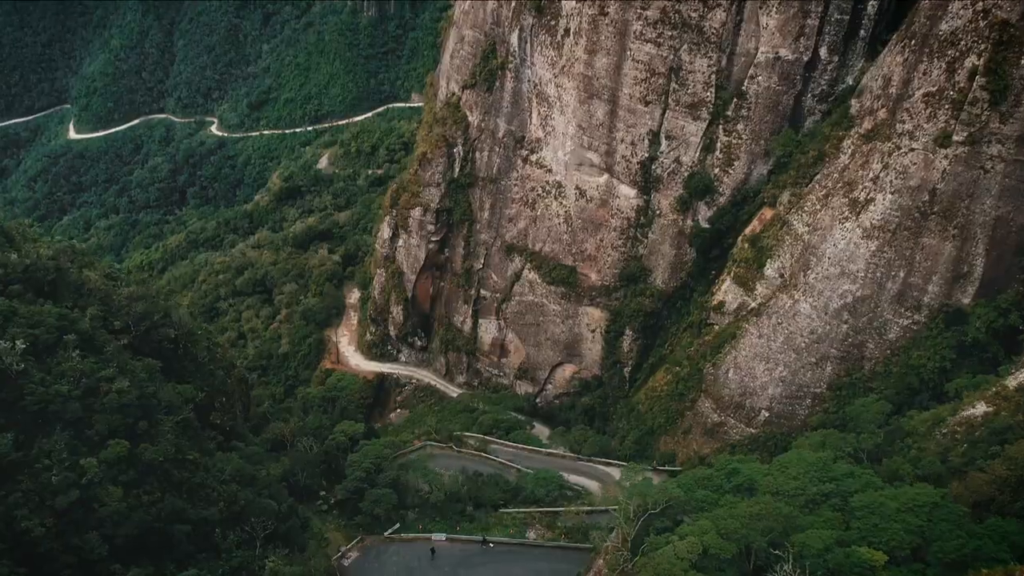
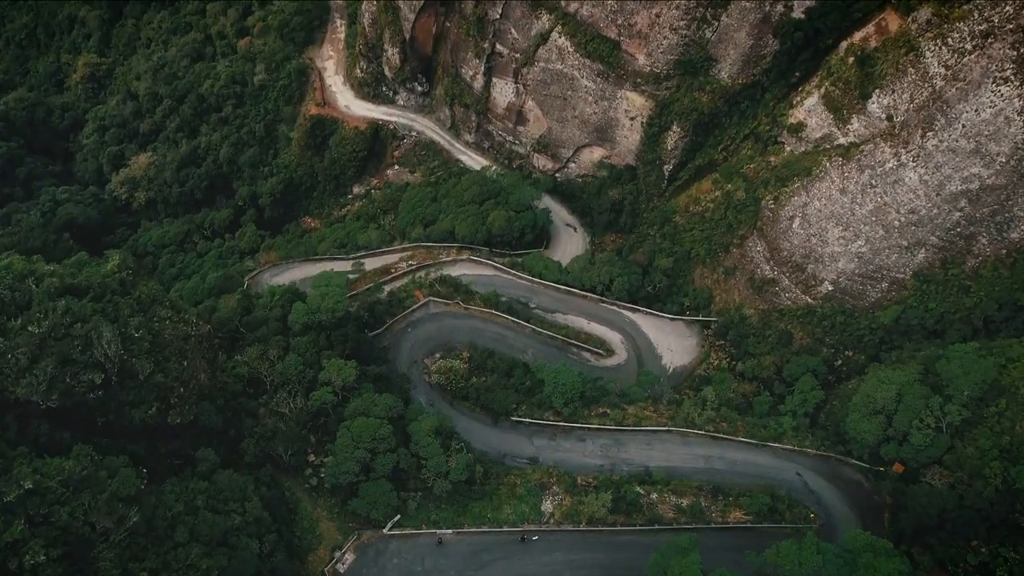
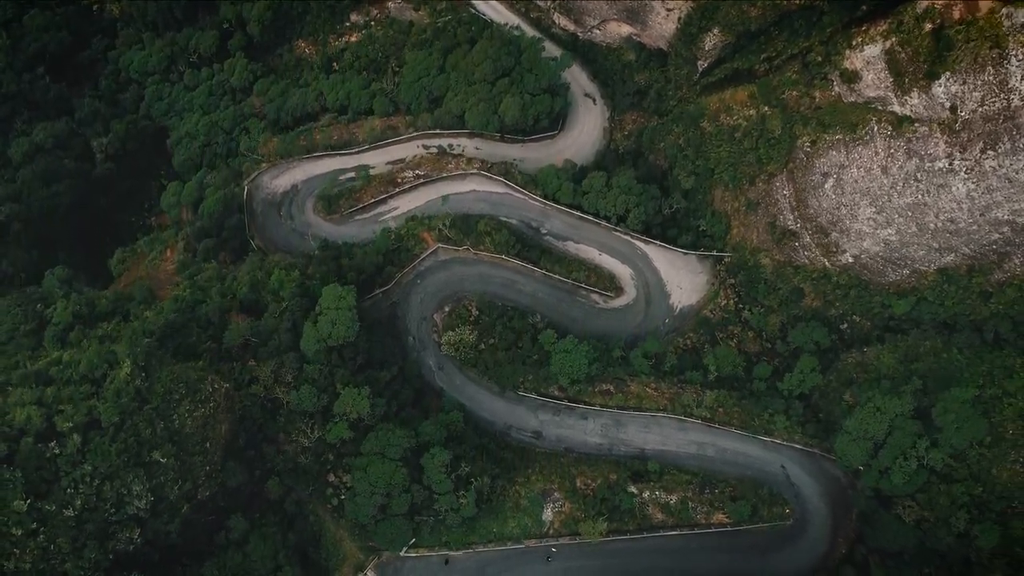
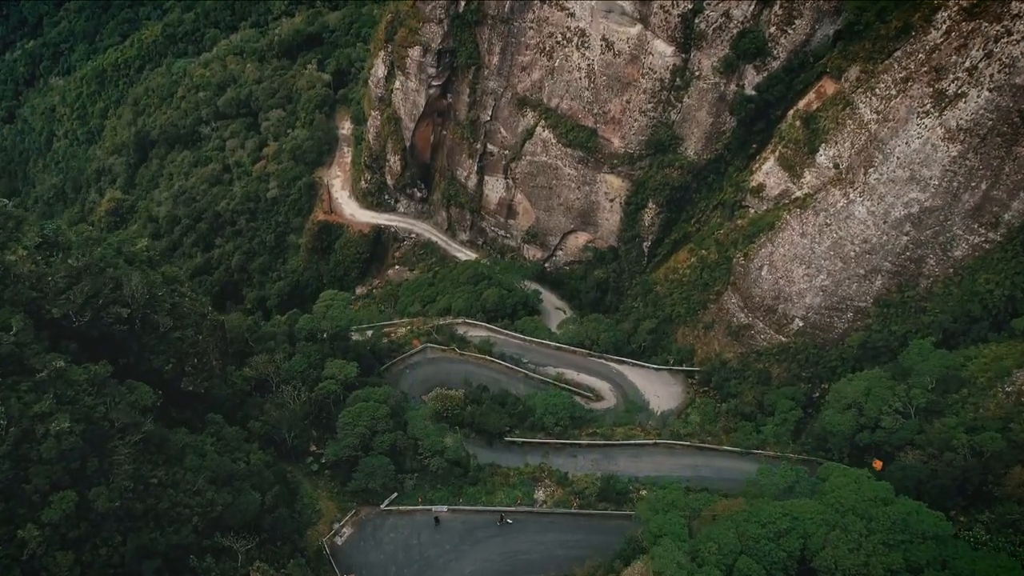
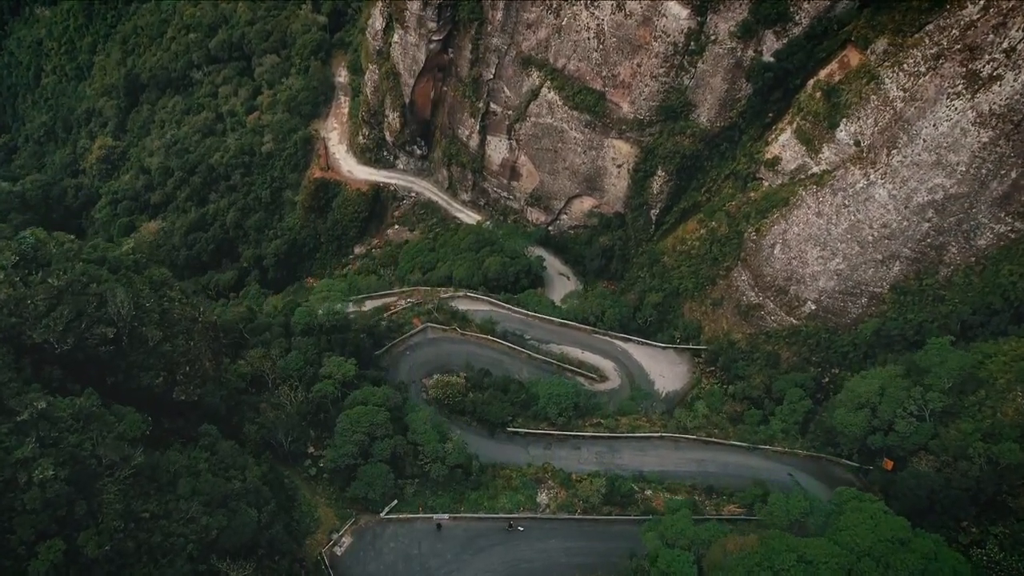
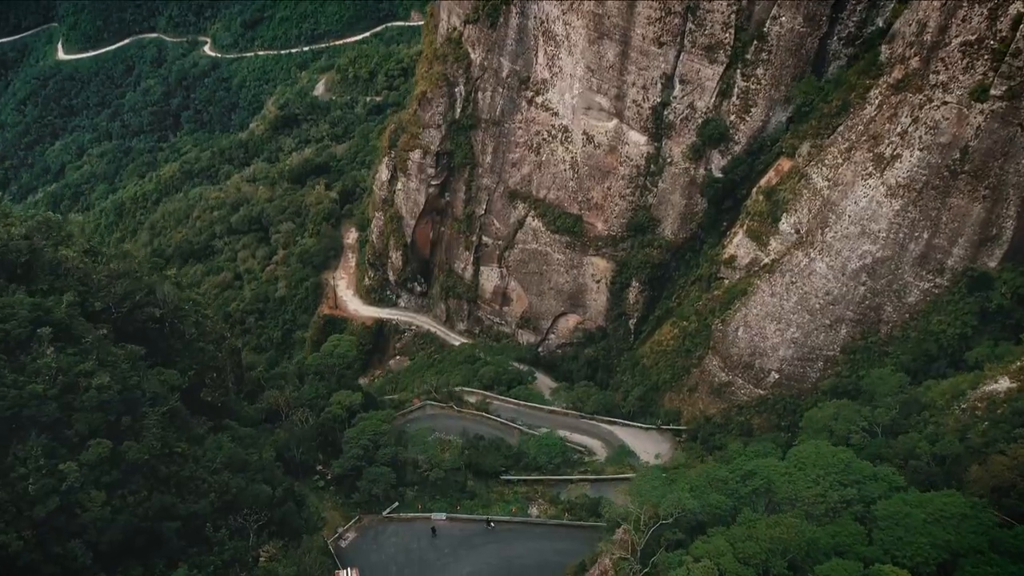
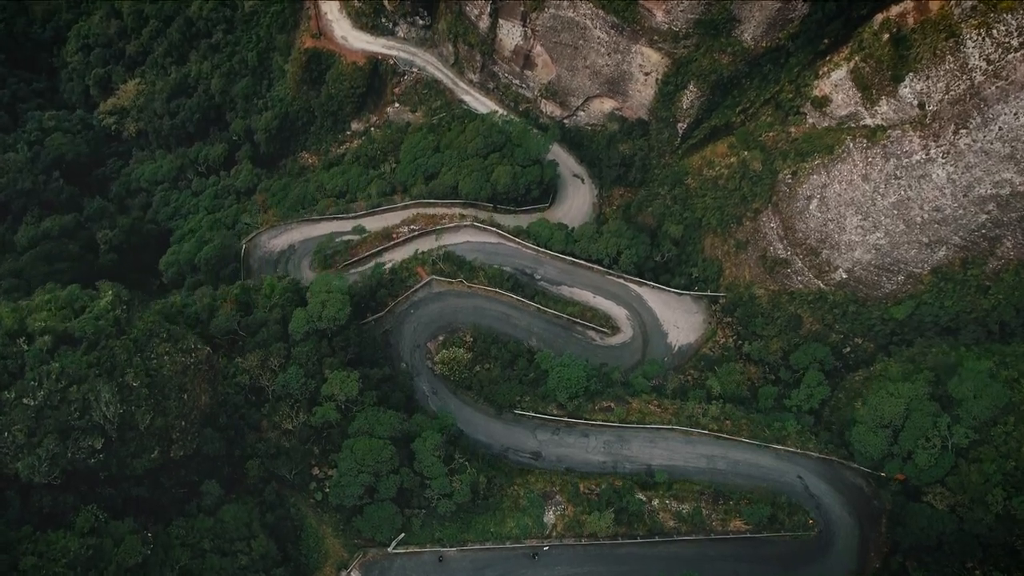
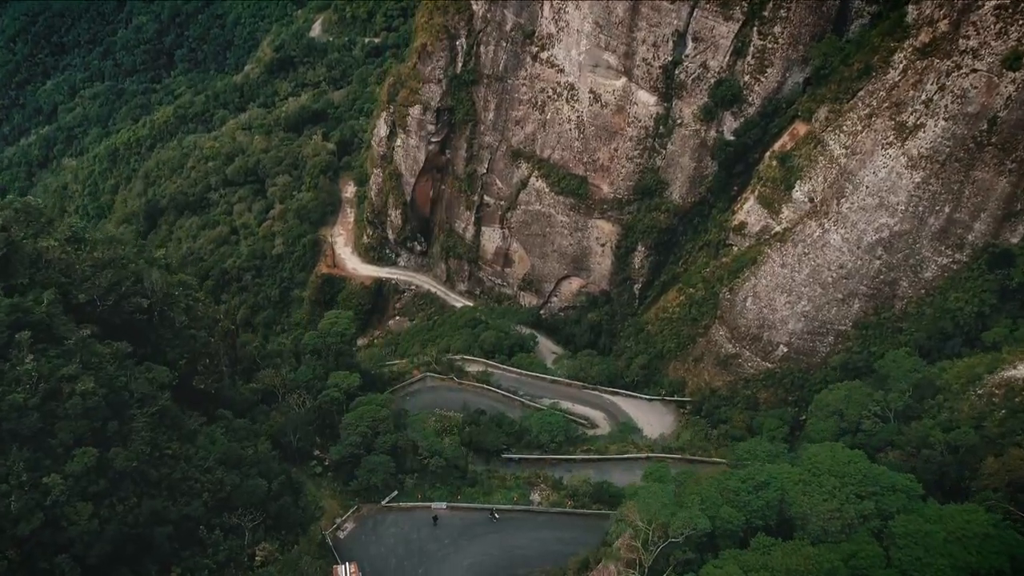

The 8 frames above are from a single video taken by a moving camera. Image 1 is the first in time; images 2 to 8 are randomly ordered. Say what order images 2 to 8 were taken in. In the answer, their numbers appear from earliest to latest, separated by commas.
6, 8, 4, 5, 2, 7, 3
